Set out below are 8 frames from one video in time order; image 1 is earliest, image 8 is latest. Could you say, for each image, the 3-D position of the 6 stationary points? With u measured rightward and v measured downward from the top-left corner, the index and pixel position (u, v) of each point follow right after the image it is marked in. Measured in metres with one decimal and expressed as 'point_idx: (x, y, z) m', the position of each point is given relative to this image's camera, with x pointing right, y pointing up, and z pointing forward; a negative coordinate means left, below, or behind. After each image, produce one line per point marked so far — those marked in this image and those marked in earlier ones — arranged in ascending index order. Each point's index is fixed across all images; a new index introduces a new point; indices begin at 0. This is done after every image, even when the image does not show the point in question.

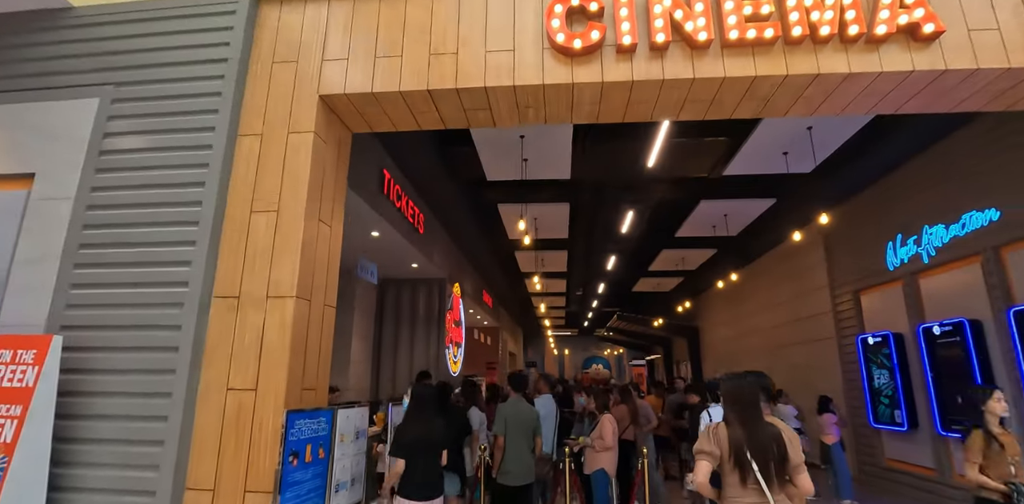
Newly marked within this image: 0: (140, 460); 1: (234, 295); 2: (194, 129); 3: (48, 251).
0: (-2.0, -1.1, +2.7) m
1: (-1.7, -0.3, +2.9) m
2: (-2.0, +0.8, +3.2) m
3: (-2.8, 0.0, +3.0) m
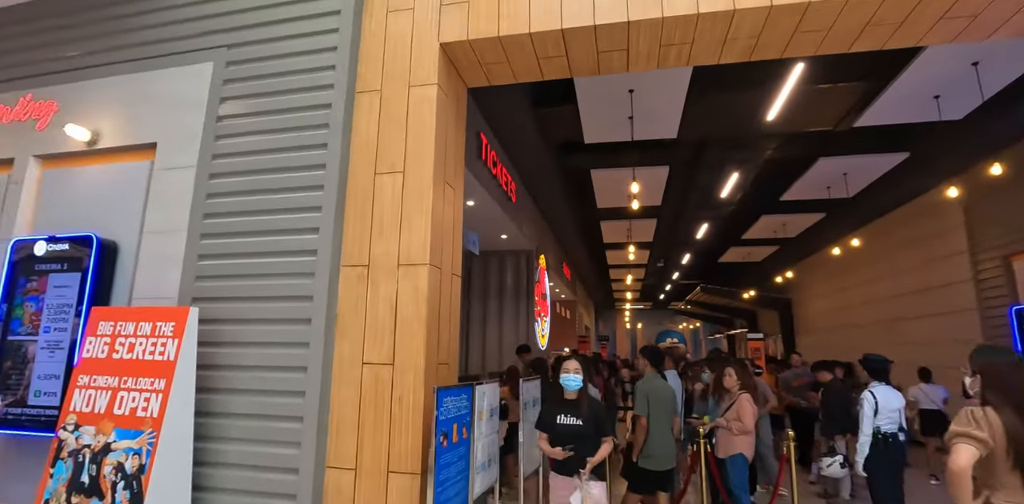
0: (-1.2, -1.0, +2.6) m
1: (-0.8, -0.1, +2.7) m
2: (-1.2, +1.0, +2.9) m
3: (-2.0, +0.2, +2.9) m
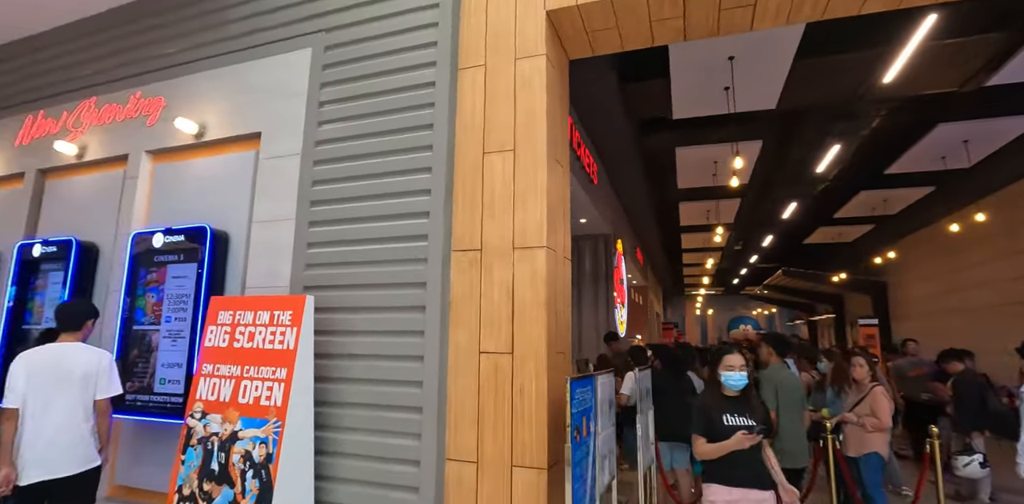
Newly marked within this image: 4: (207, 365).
0: (-0.6, -0.9, +2.5) m
1: (-0.2, 0.0, +2.6) m
2: (-0.6, +1.1, +2.8) m
3: (-1.3, +0.2, +2.9) m
4: (-1.6, -0.6, +2.6) m
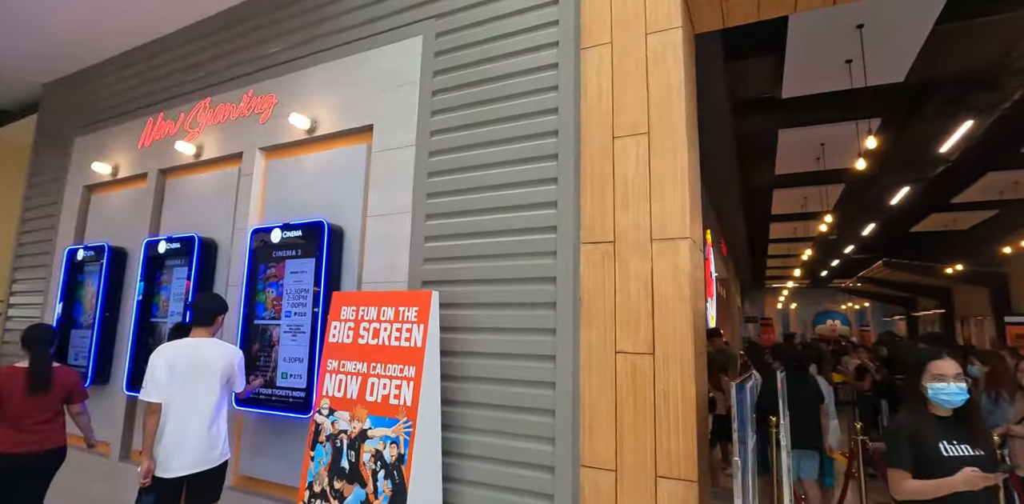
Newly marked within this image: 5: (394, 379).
0: (+0.1, -0.8, +2.4) m
1: (+0.5, +0.1, +2.4) m
2: (+0.1, +1.1, +2.7) m
3: (-0.7, +0.3, +2.8) m
4: (-0.9, -0.6, +2.6) m
5: (-0.6, -0.6, +2.4) m
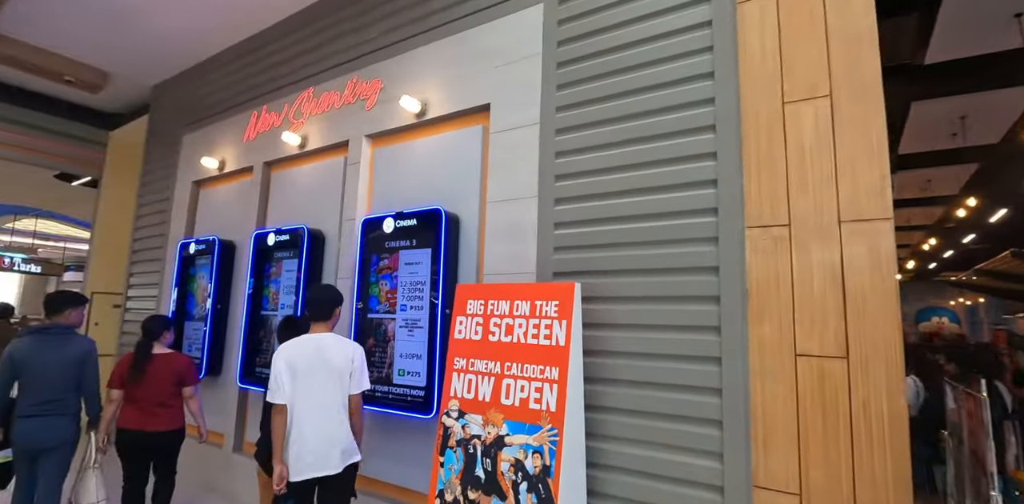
0: (+0.7, -0.8, +2.1) m
1: (+1.1, +0.1, +2.1) m
2: (+0.8, +1.2, +2.3) m
3: (+0.1, +0.3, +2.6) m
4: (-0.2, -0.5, +2.4) m
5: (+0.1, -0.5, +2.1) m
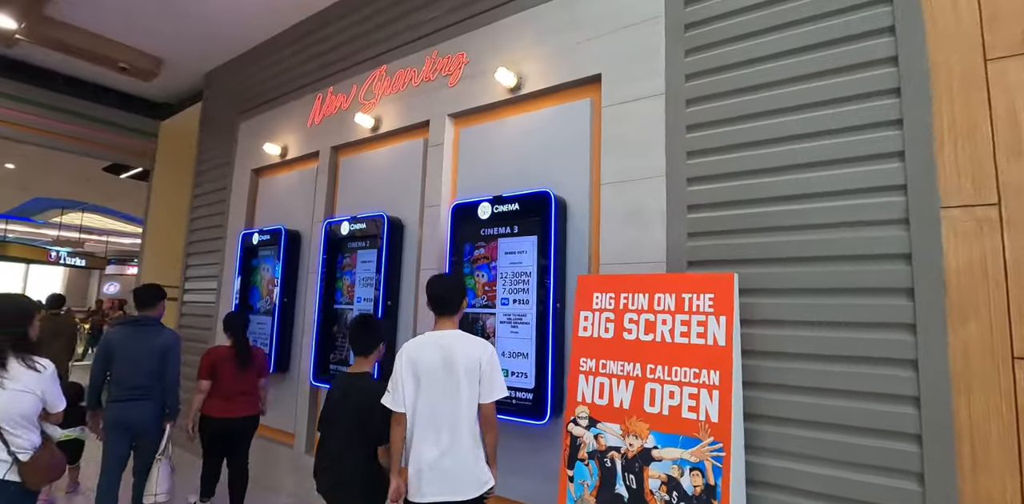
0: (+1.3, -0.7, +1.8) m
1: (+1.7, +0.2, +1.7) m
2: (+1.3, +1.2, +2.0) m
3: (+0.6, +0.4, +2.3) m
4: (+0.3, -0.5, +2.1) m
5: (+0.6, -0.5, +1.8) m
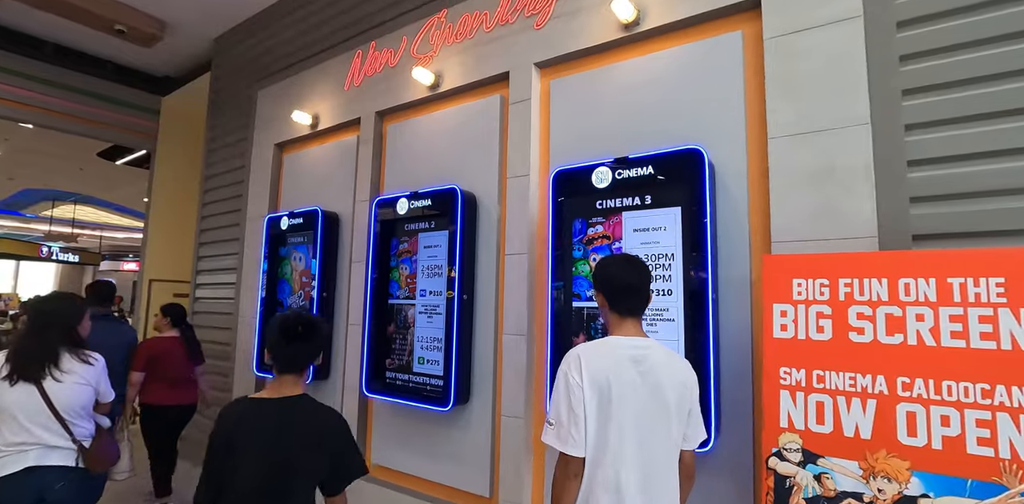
0: (+1.8, -0.6, +1.2) m
1: (+2.2, +0.3, +1.2) m
2: (+1.9, +1.3, +1.4) m
3: (+1.1, +0.5, +1.8) m
4: (+0.8, -0.4, +1.5) m
5: (+1.2, -0.4, +1.3) m
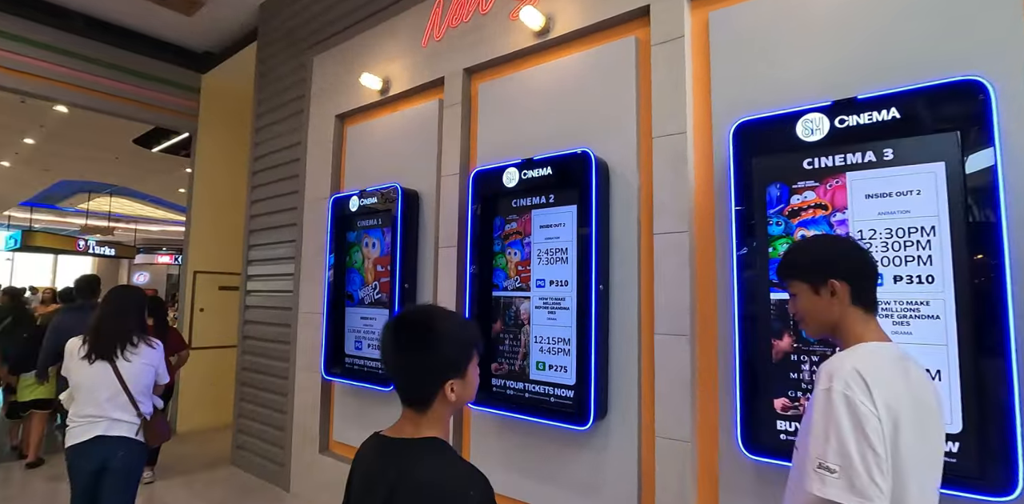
0: (+2.4, -0.6, +0.7) m
1: (+2.7, +0.4, +0.6) m
2: (+2.4, +1.4, +0.8) m
3: (+1.7, +0.6, +1.2) m
4: (+1.4, -0.3, +1.0) m
5: (+1.7, -0.3, +0.8) m
